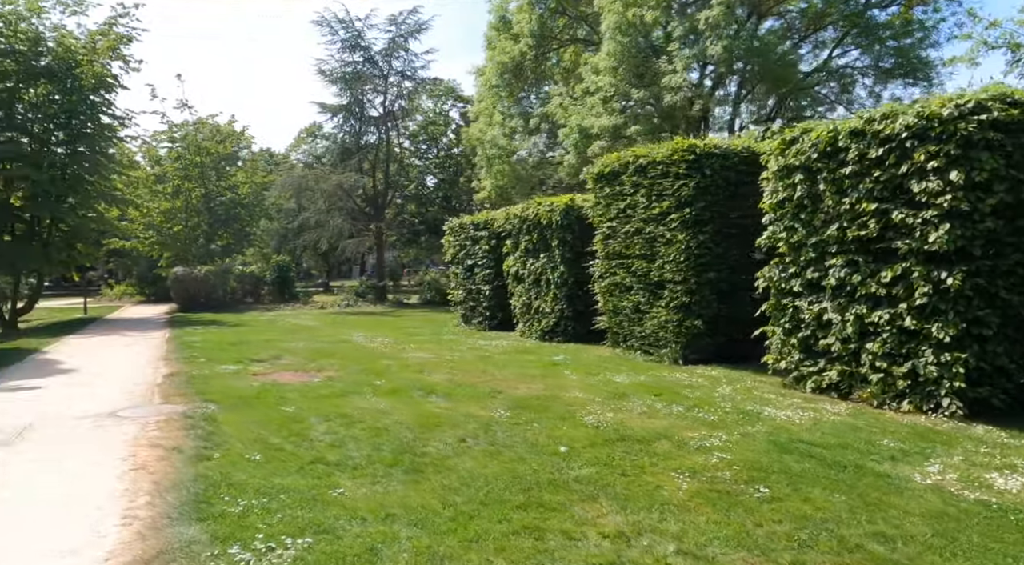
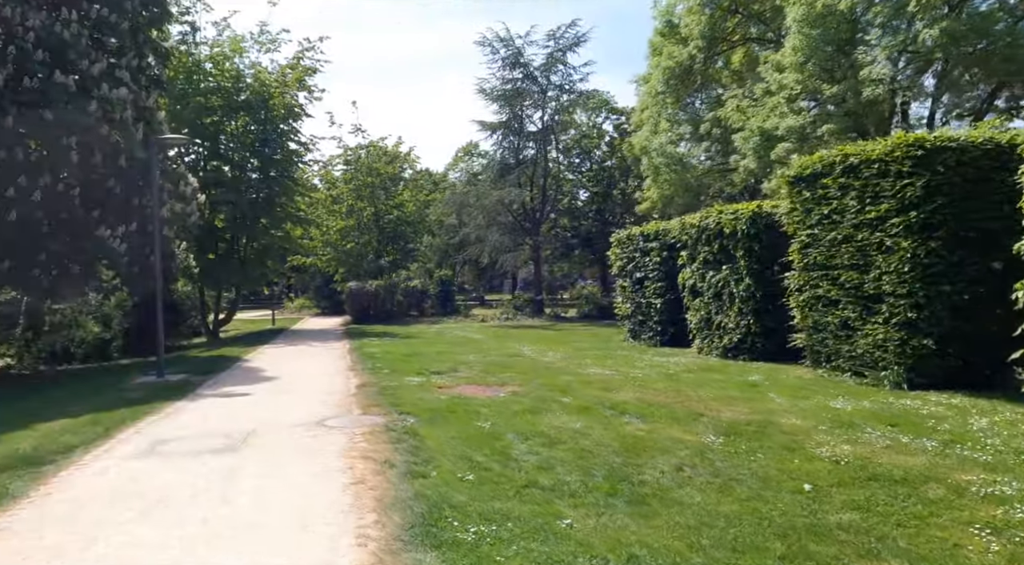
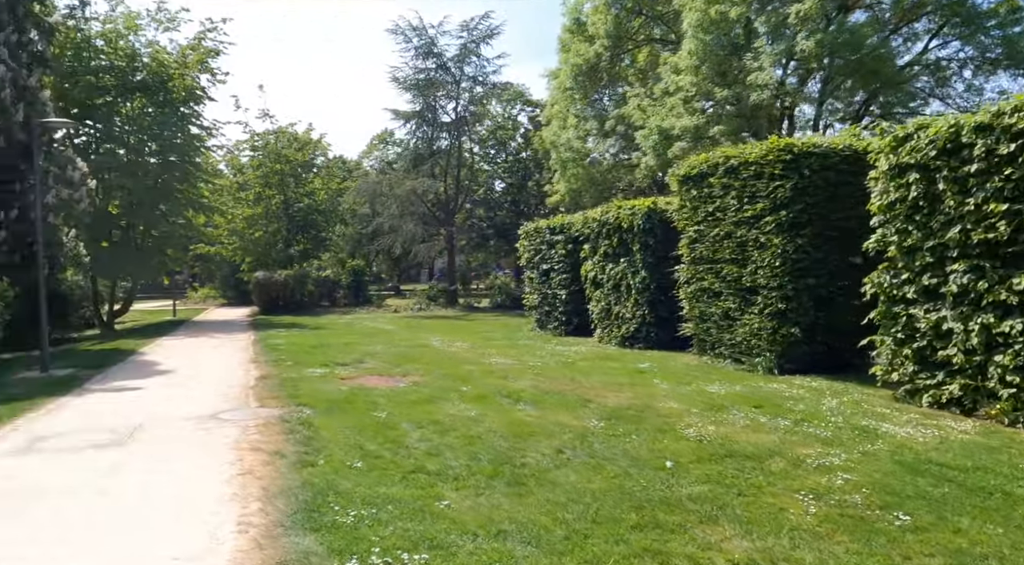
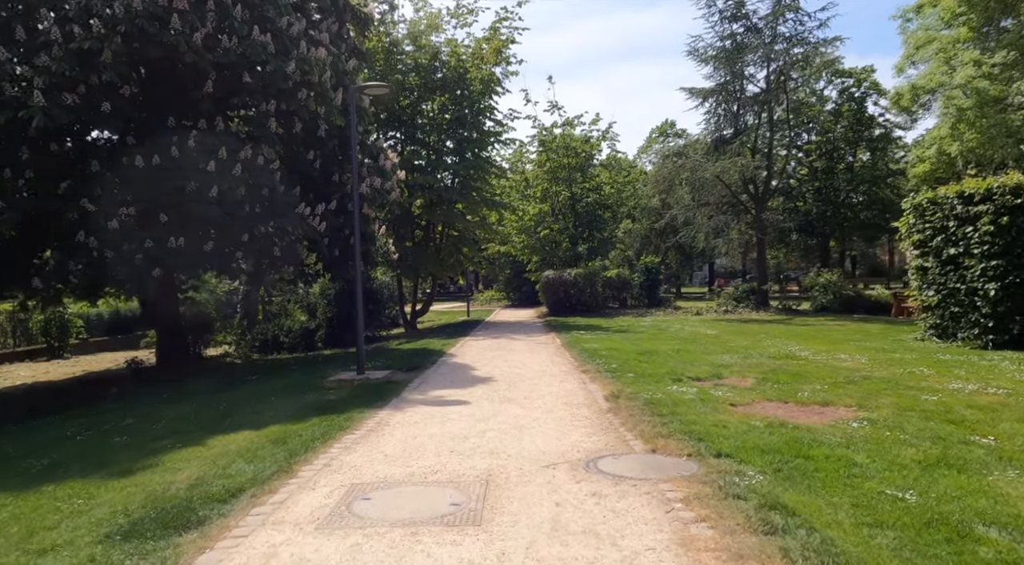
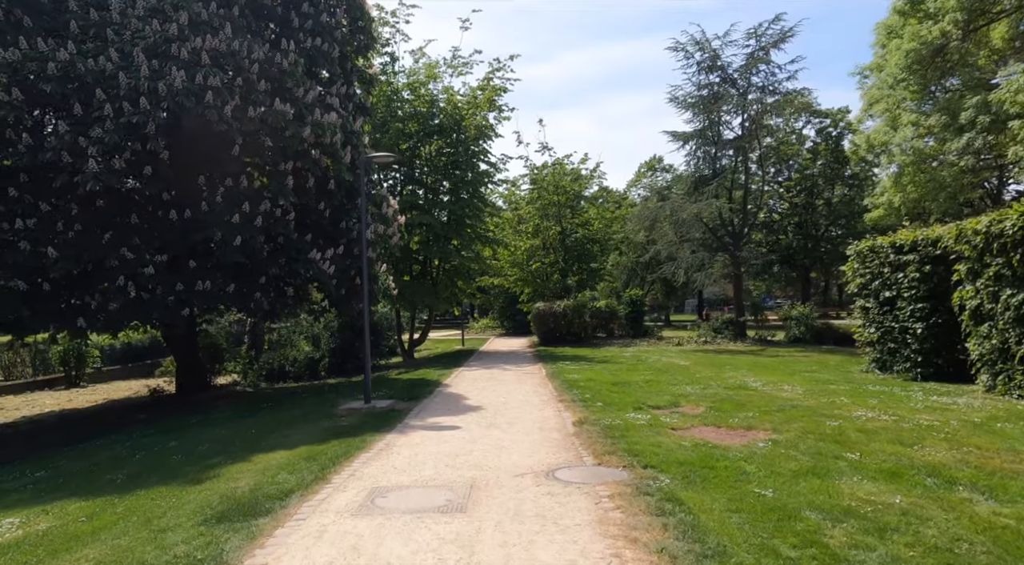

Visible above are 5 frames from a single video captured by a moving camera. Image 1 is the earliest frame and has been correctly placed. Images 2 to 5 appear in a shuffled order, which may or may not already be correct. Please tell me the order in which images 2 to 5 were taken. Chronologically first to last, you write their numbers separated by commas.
3, 2, 5, 4
